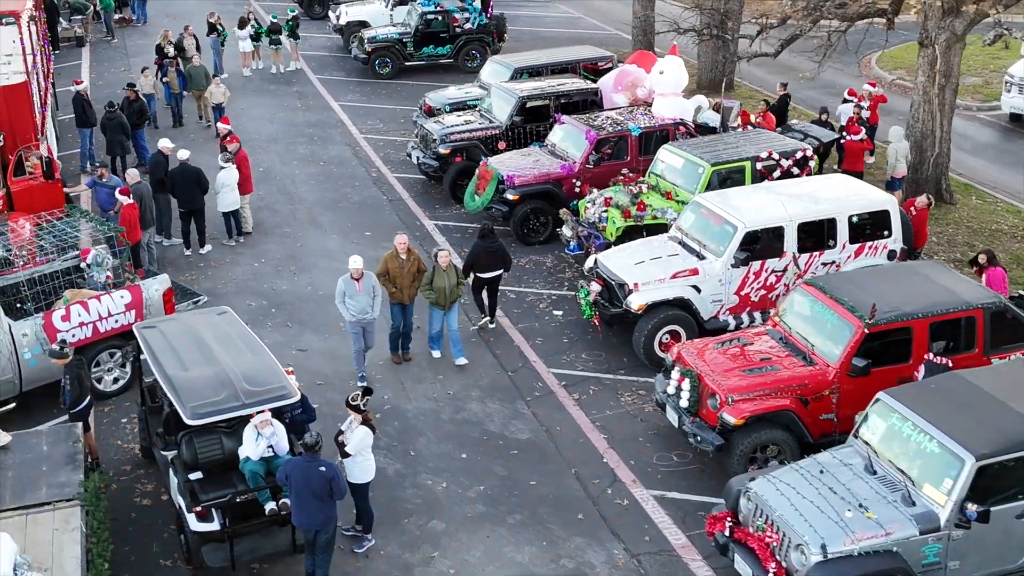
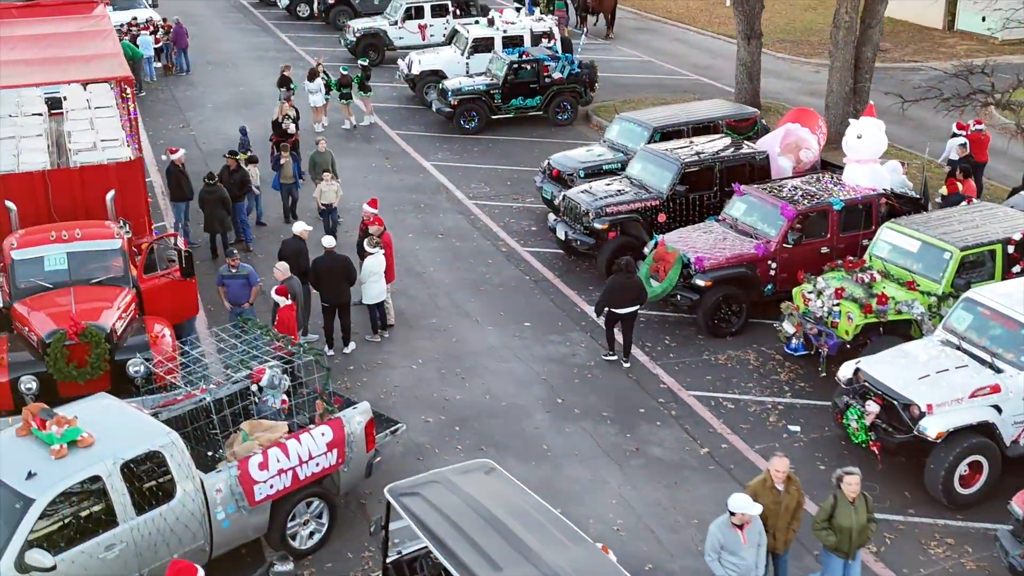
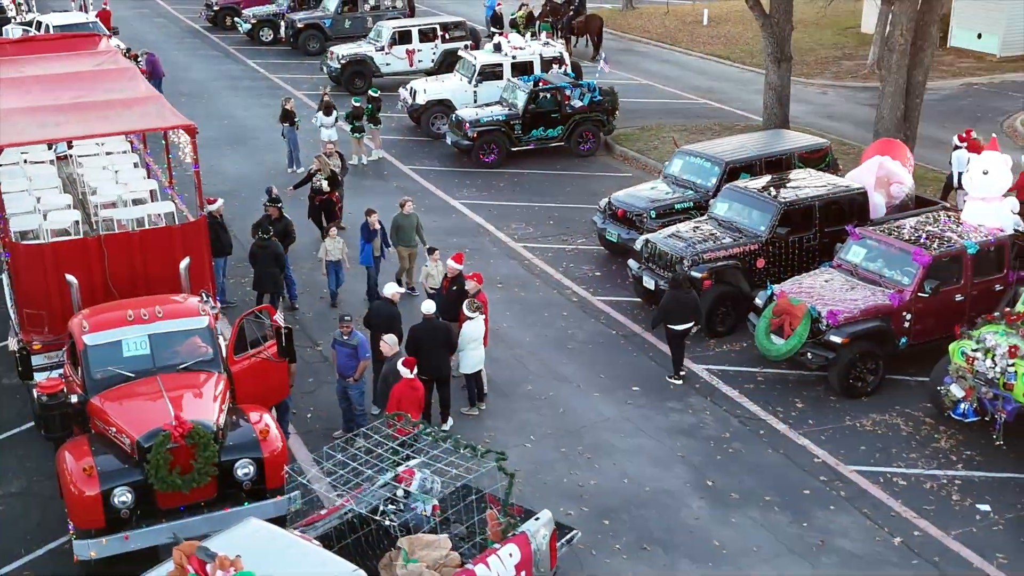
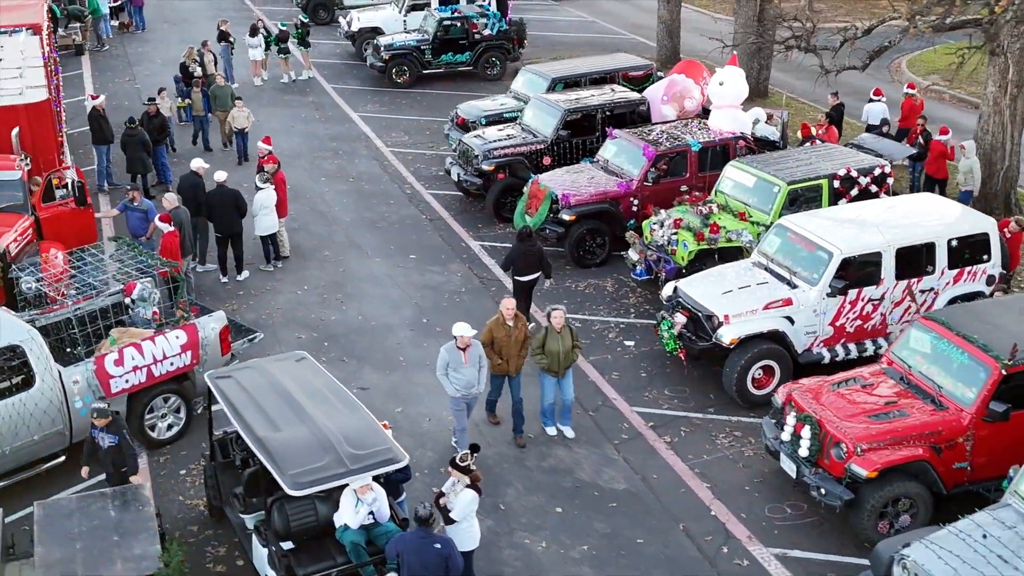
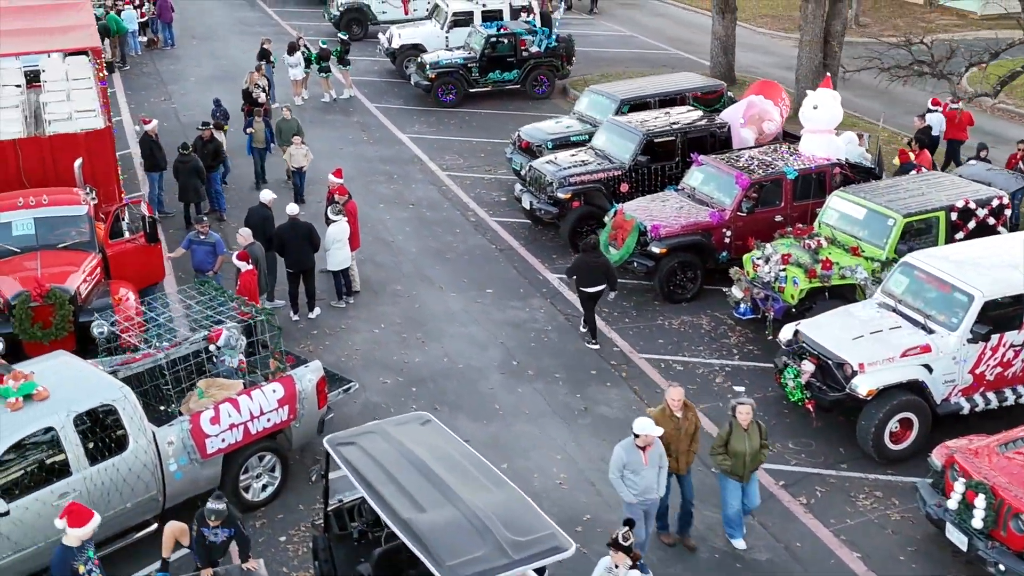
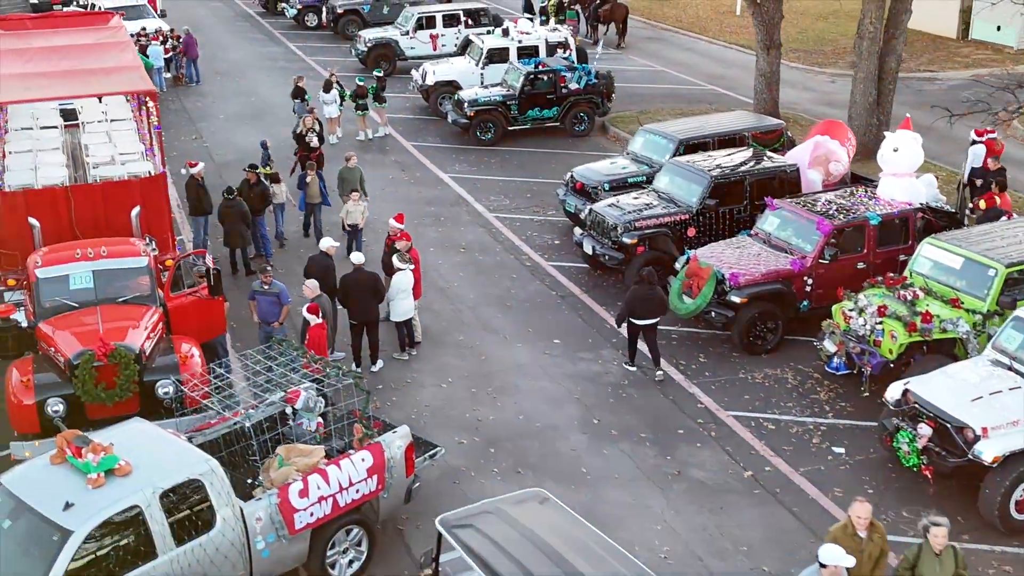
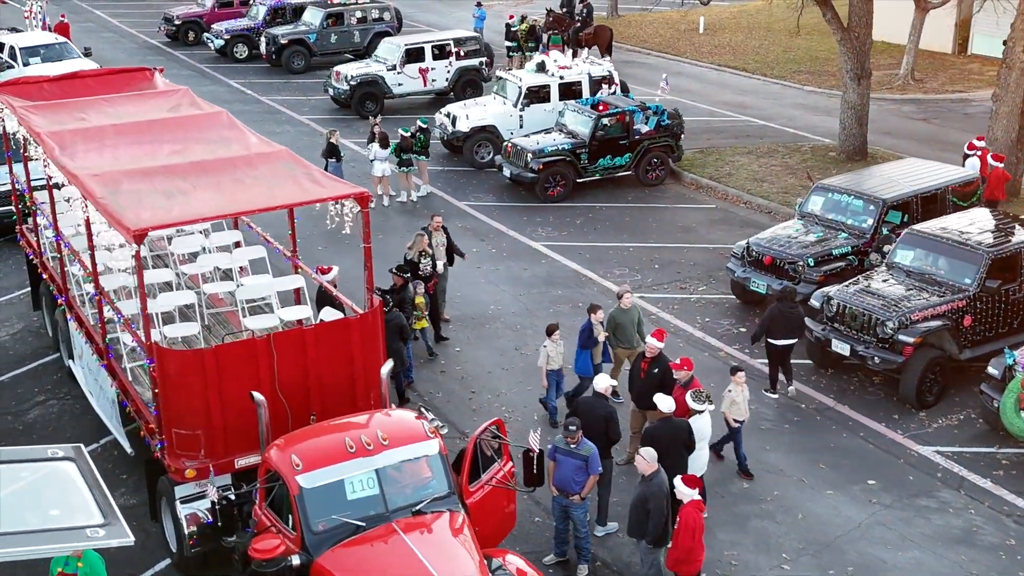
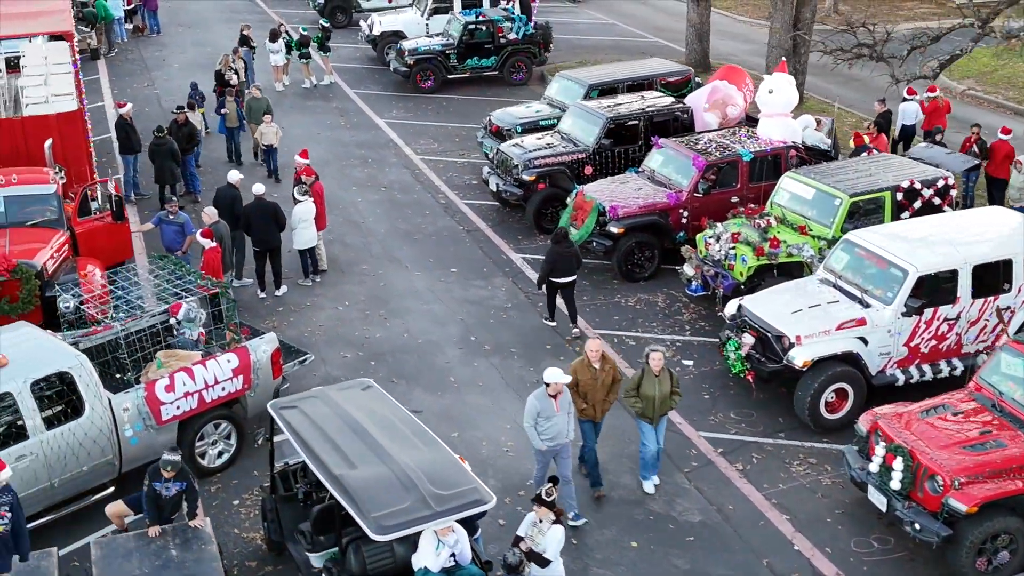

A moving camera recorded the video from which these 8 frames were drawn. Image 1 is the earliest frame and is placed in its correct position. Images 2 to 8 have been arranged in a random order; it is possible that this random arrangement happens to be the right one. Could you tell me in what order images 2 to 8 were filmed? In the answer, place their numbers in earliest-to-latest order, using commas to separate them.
4, 8, 5, 2, 6, 3, 7
